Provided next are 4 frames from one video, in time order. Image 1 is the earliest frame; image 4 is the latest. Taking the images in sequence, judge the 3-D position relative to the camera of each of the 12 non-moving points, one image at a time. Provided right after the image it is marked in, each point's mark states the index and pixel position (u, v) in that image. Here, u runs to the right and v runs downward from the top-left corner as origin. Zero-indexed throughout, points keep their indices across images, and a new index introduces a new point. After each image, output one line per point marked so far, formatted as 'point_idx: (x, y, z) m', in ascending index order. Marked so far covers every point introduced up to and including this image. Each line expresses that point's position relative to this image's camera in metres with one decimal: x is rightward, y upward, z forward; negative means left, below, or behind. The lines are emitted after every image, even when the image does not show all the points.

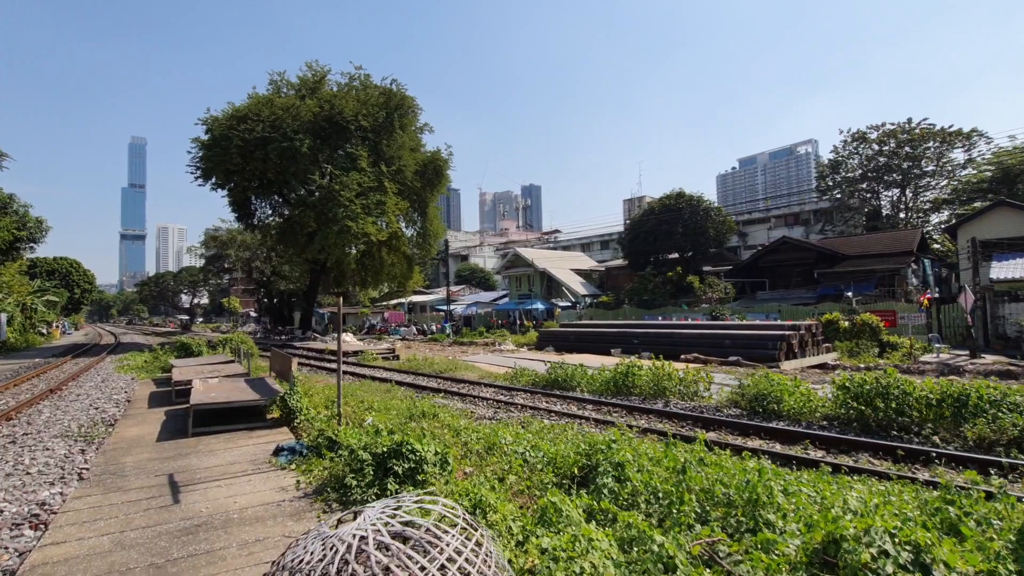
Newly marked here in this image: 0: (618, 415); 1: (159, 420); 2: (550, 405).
0: (+1.6, -1.9, +8.0) m
1: (-5.4, -2.0, +8.0) m
2: (+0.7, -2.0, +9.1) m
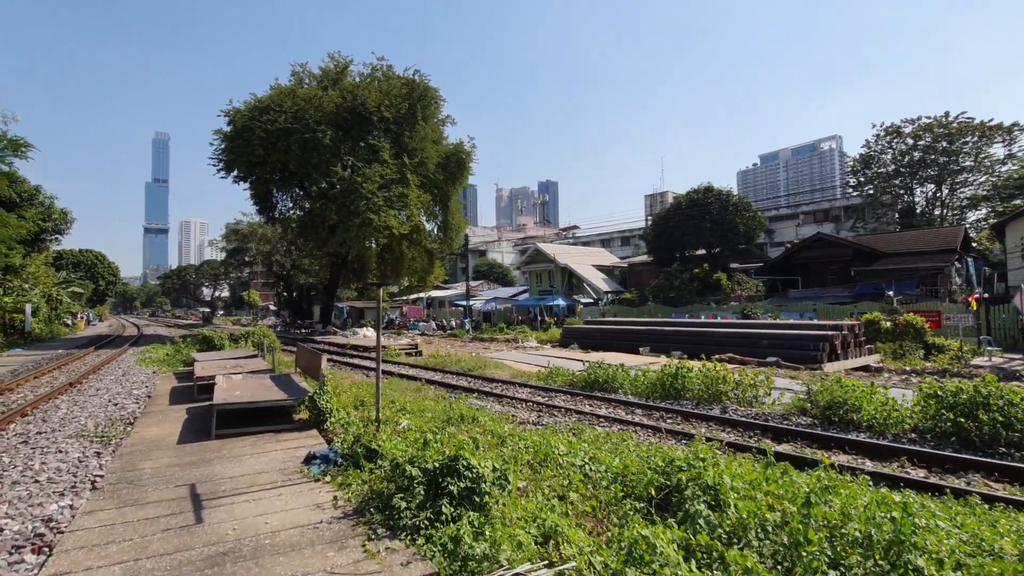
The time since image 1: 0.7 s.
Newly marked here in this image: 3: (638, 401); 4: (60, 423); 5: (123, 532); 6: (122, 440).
0: (+2.3, -1.9, +7.3) m
1: (-4.7, -1.9, +7.5) m
2: (+1.3, -1.9, +8.4) m
3: (+2.2, -1.9, +9.0) m
4: (-6.3, -1.9, +7.3) m
5: (-2.8, -1.8, +3.8) m
6: (-4.7, -1.8, +6.4) m
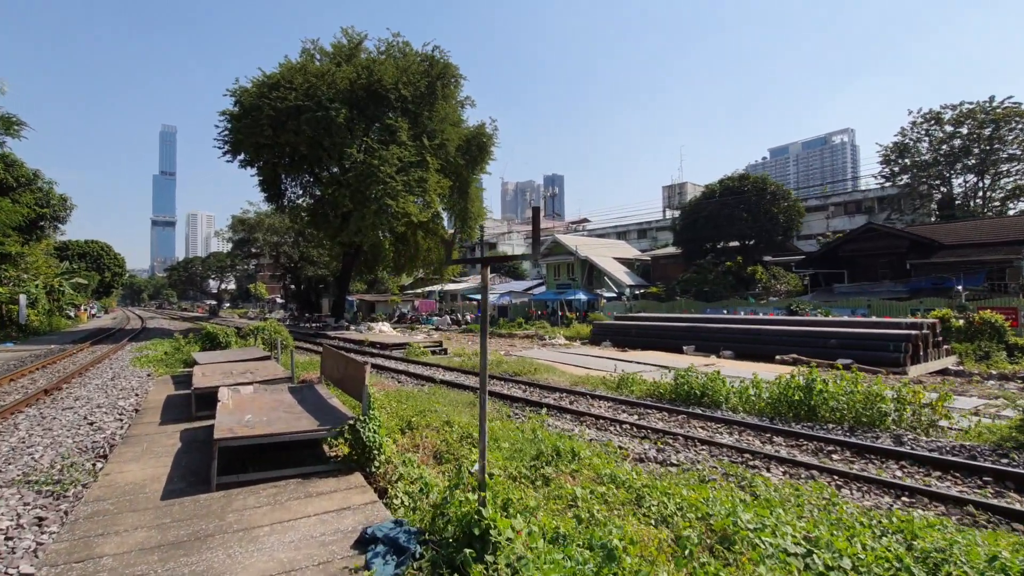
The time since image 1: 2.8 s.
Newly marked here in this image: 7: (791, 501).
0: (+3.4, -1.7, +5.3) m
1: (-3.6, -1.7, +5.5) m
2: (+2.5, -1.8, +6.3) m
3: (+3.3, -1.8, +6.9) m
4: (-5.1, -1.7, +5.3) m
5: (-1.7, -1.6, +1.8) m
6: (-3.6, -1.7, +4.4) m
7: (+2.2, -1.7, +4.2) m
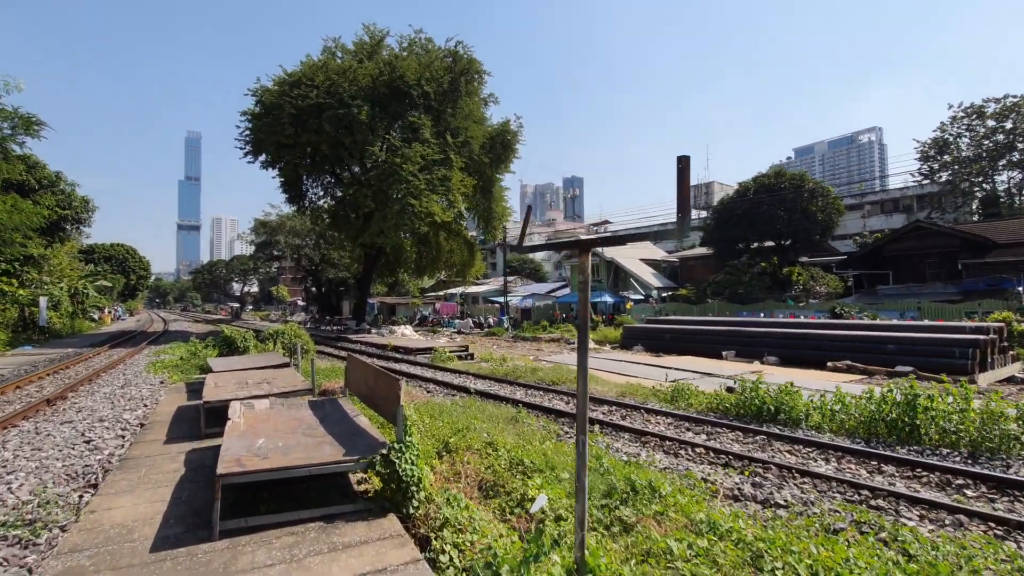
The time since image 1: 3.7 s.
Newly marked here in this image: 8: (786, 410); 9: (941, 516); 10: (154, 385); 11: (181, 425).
0: (+4.0, -1.7, +4.2) m
1: (-3.0, -1.7, +4.6) m
2: (+3.1, -1.8, +5.3) m
3: (+3.9, -1.8, +5.8) m
4: (-4.6, -1.7, +4.5) m
5: (-1.3, -1.6, +0.9) m
6: (-3.1, -1.7, +3.6) m
7: (+2.7, -1.6, +3.2) m
8: (+3.7, -1.6, +7.2) m
9: (+3.2, -1.7, +4.0) m
10: (-6.7, -1.8, +9.7) m
11: (-4.2, -1.7, +6.6) m
